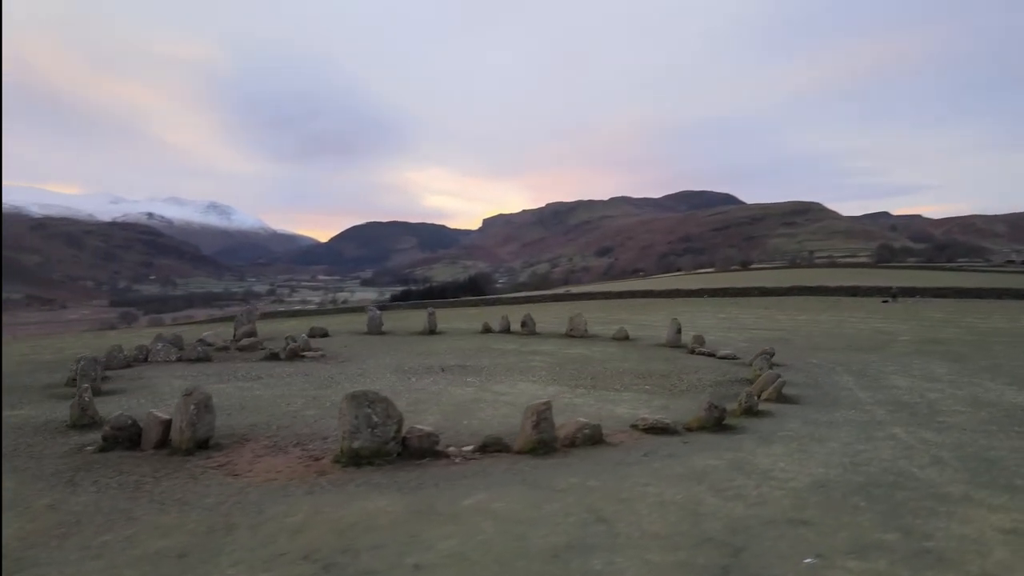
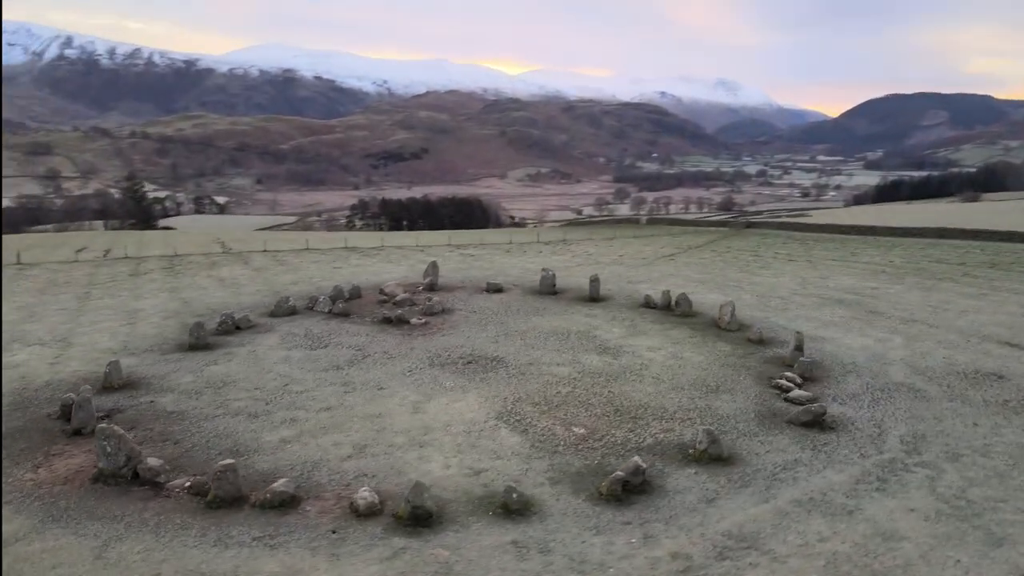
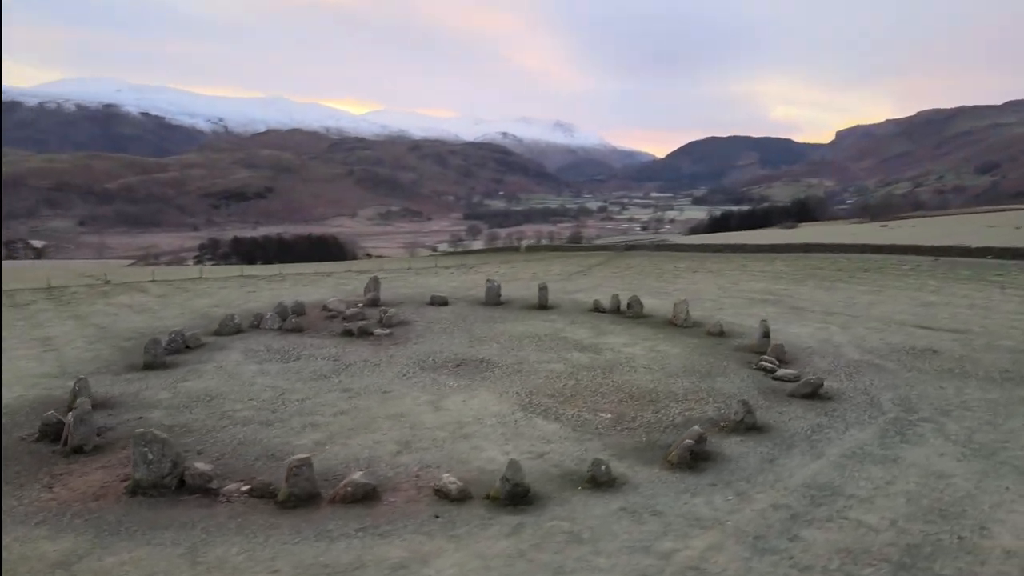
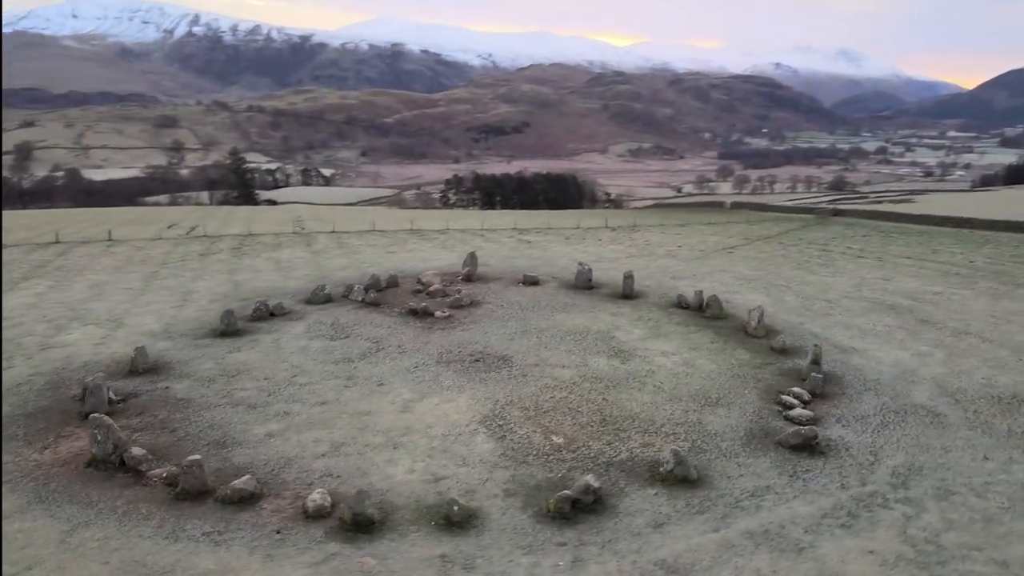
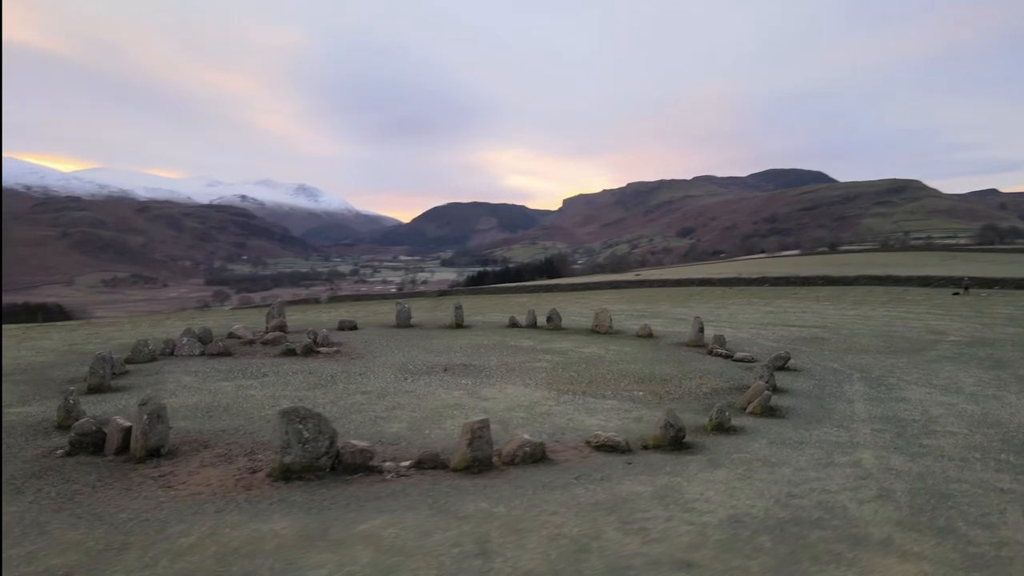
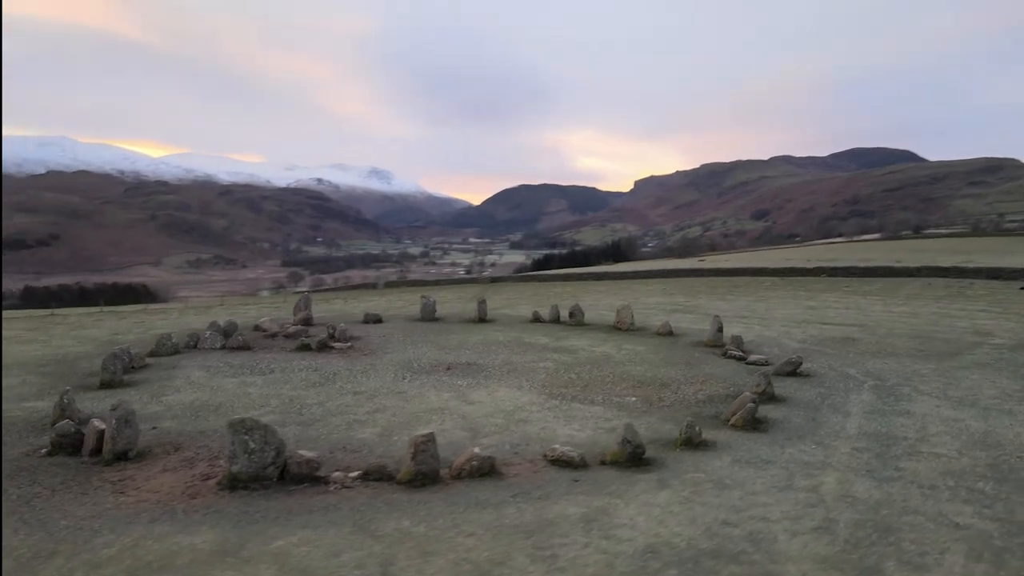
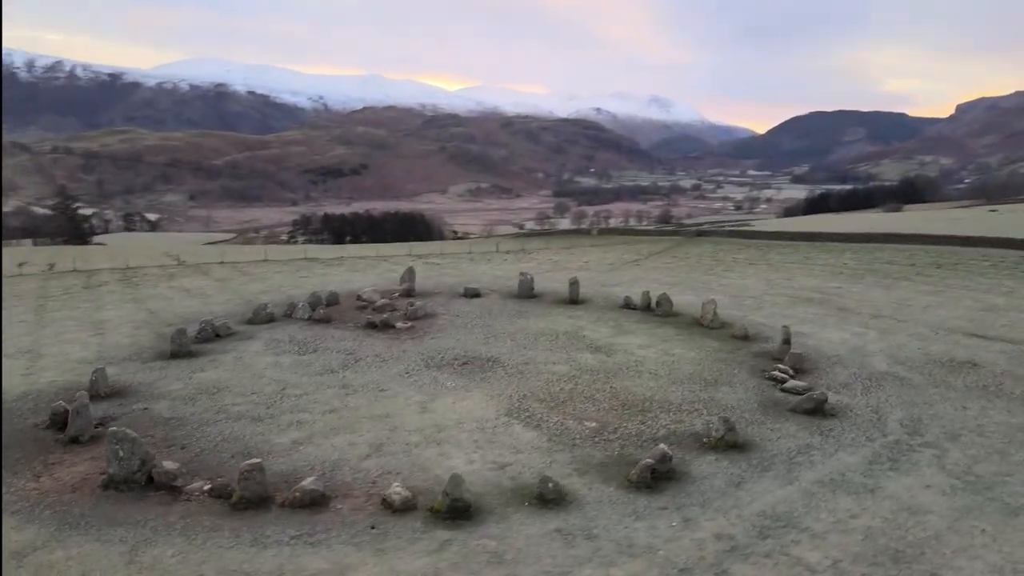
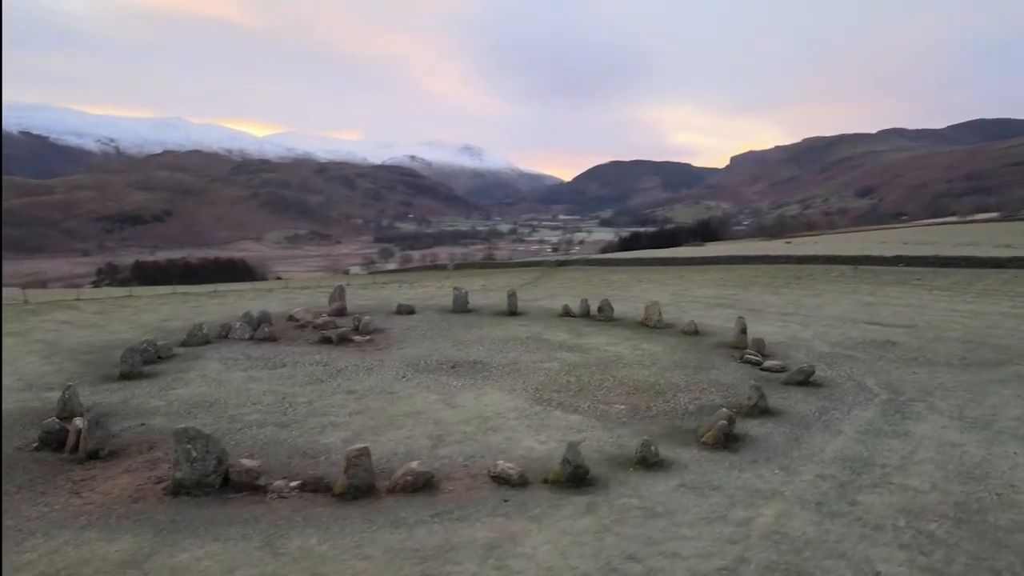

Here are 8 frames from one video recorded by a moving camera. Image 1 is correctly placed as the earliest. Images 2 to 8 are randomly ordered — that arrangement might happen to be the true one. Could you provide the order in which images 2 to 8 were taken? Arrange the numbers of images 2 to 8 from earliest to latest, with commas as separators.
5, 6, 8, 3, 7, 2, 4
